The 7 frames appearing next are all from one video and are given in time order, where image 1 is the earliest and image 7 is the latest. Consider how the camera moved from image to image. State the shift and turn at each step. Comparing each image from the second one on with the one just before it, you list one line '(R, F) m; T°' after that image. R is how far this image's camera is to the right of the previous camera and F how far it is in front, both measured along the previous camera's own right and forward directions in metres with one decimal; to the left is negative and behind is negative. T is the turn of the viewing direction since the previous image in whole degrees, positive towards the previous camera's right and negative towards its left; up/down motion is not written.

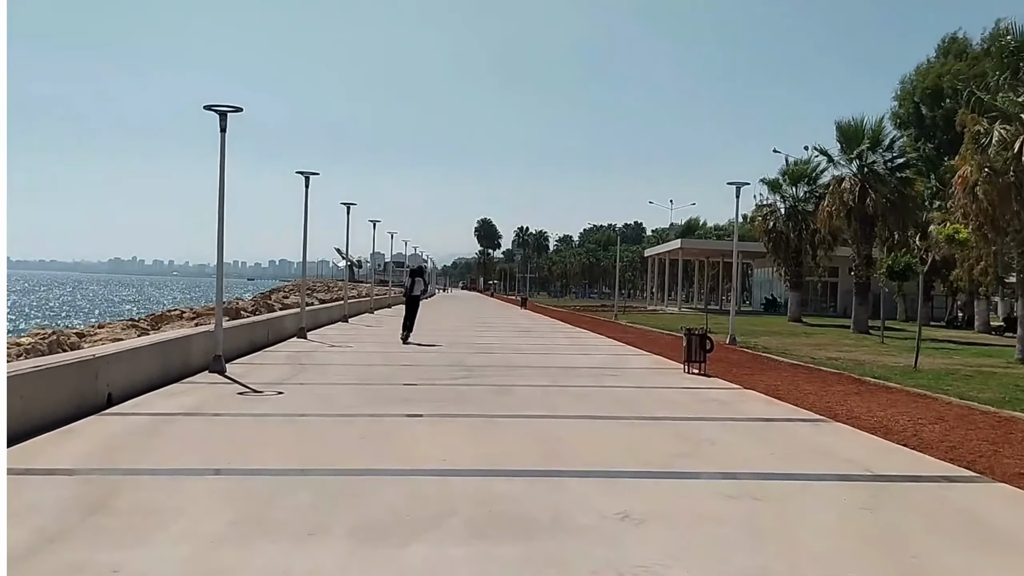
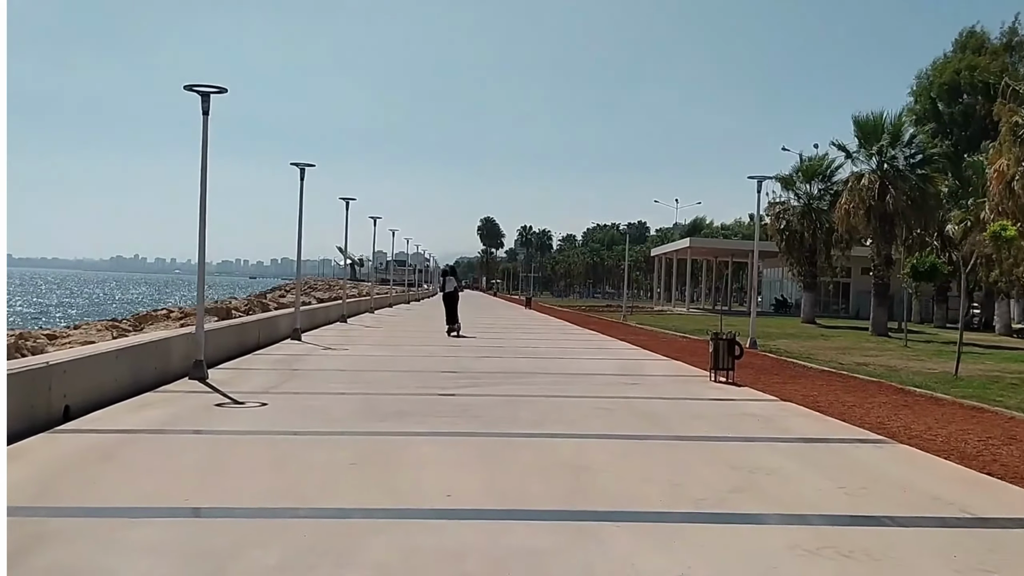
(-0.1, +1.5) m; 0°
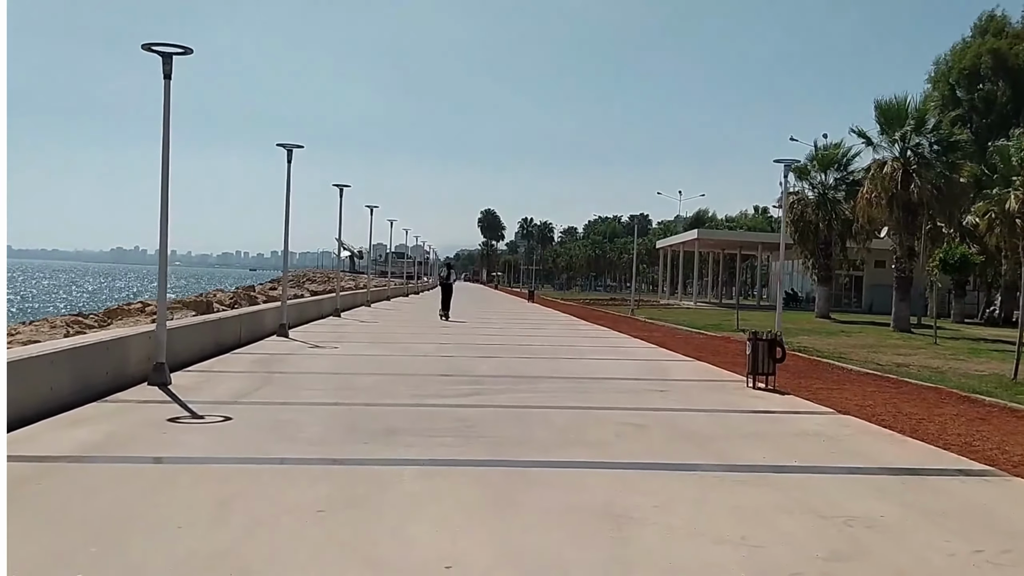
(-0.1, +2.0) m; 0°
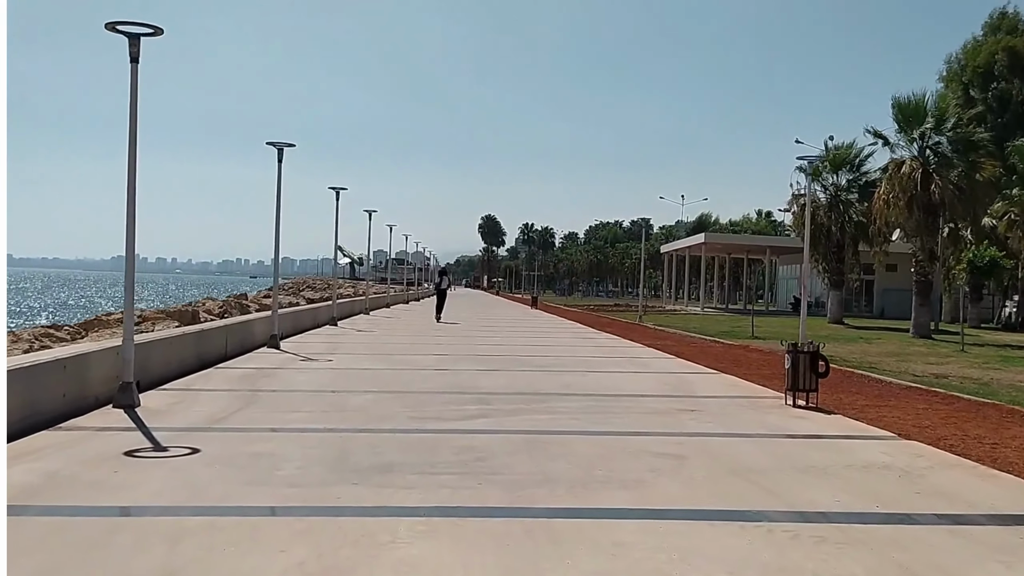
(-0.1, +1.5) m; 0°
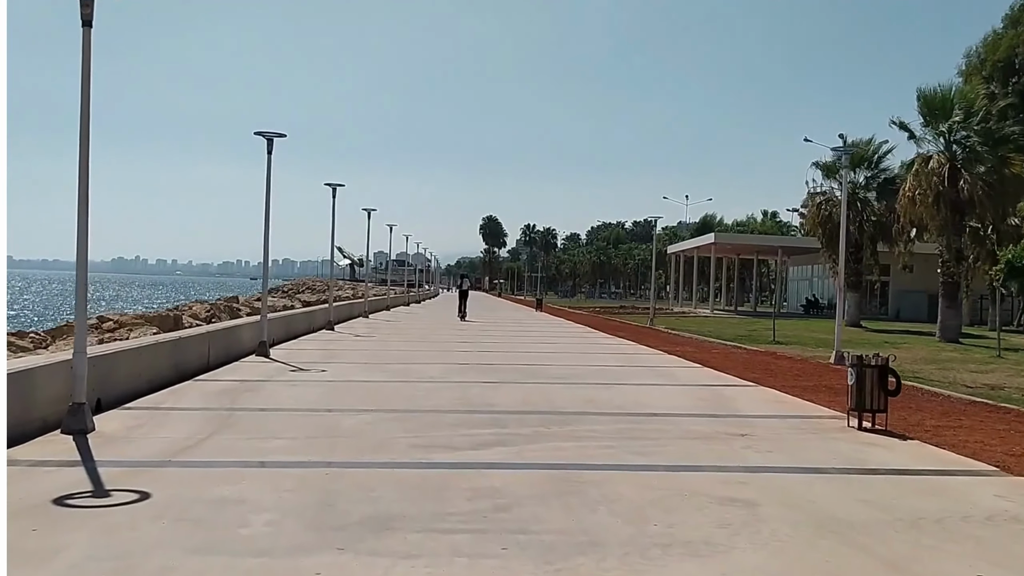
(-0.2, +1.7) m; 0°
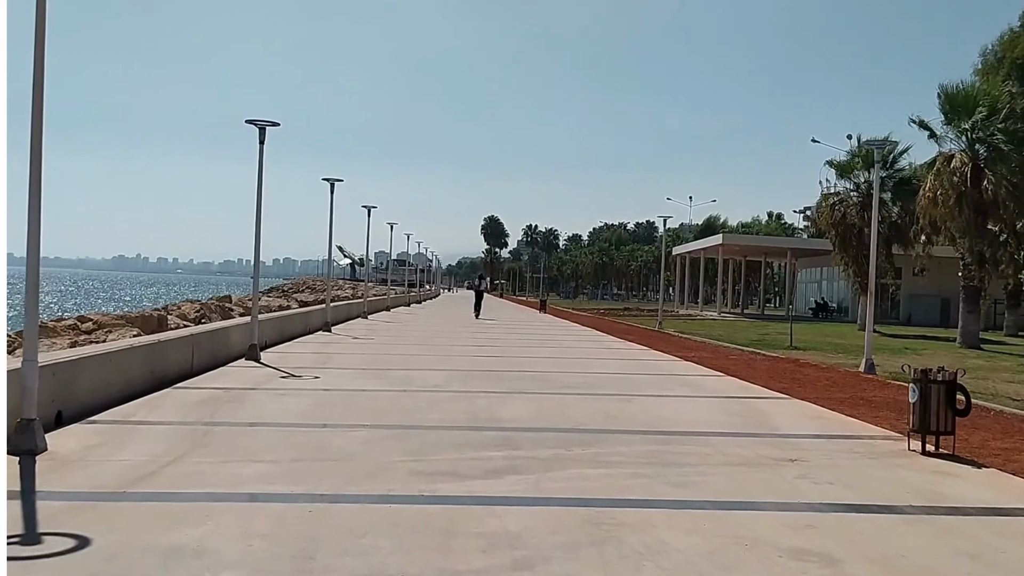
(-0.1, +1.3) m; 0°
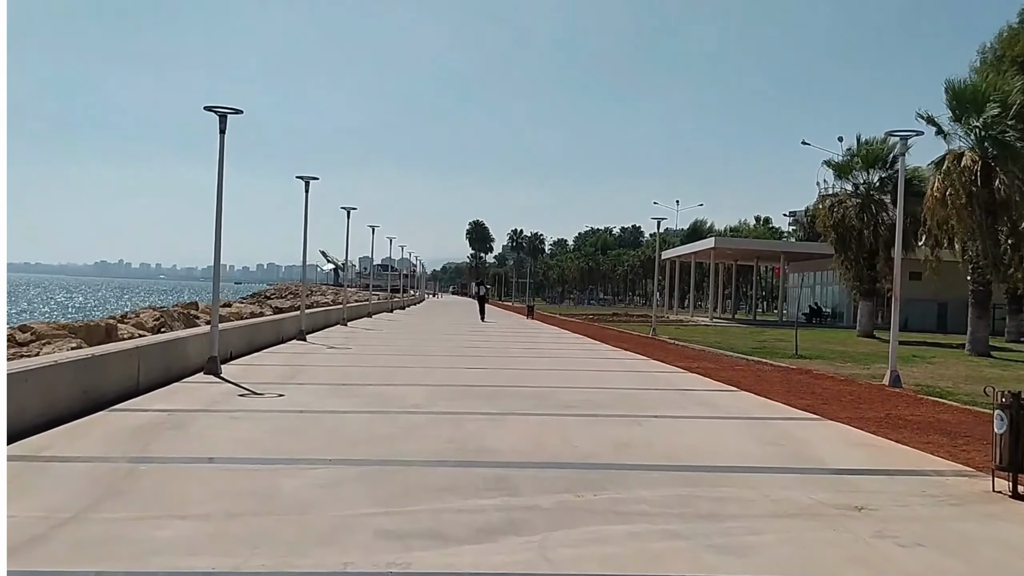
(-0.1, +1.8) m; +1°
